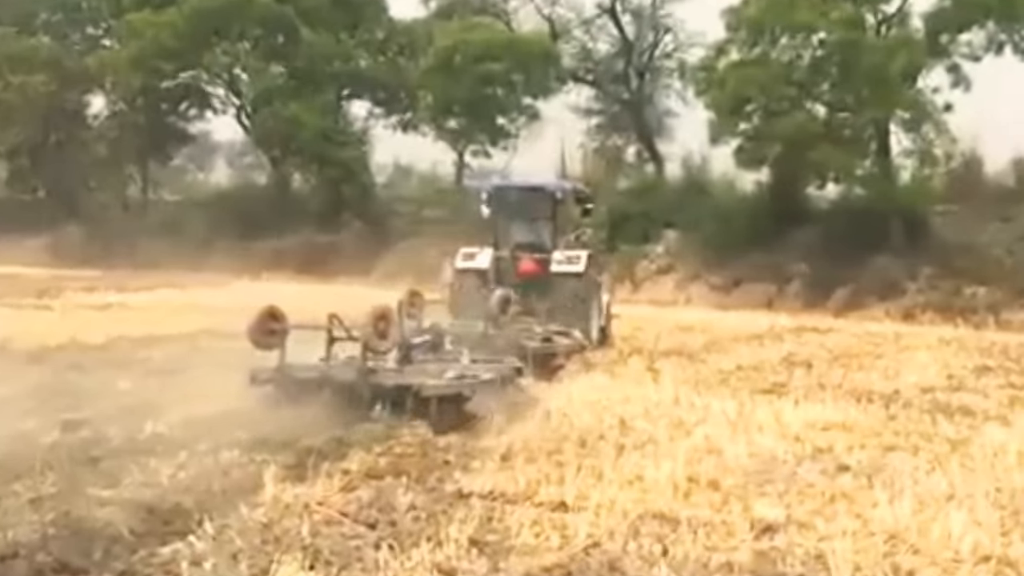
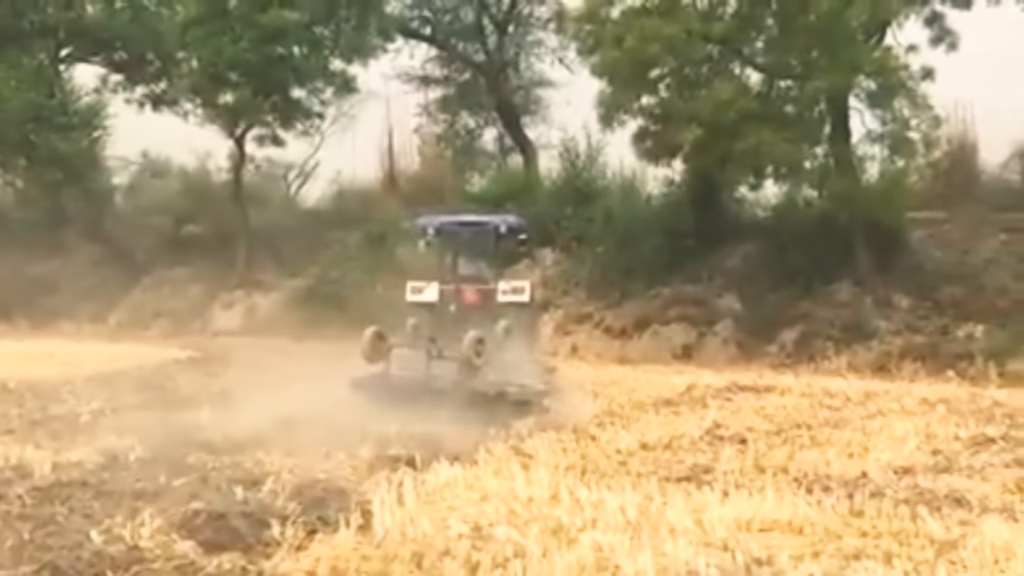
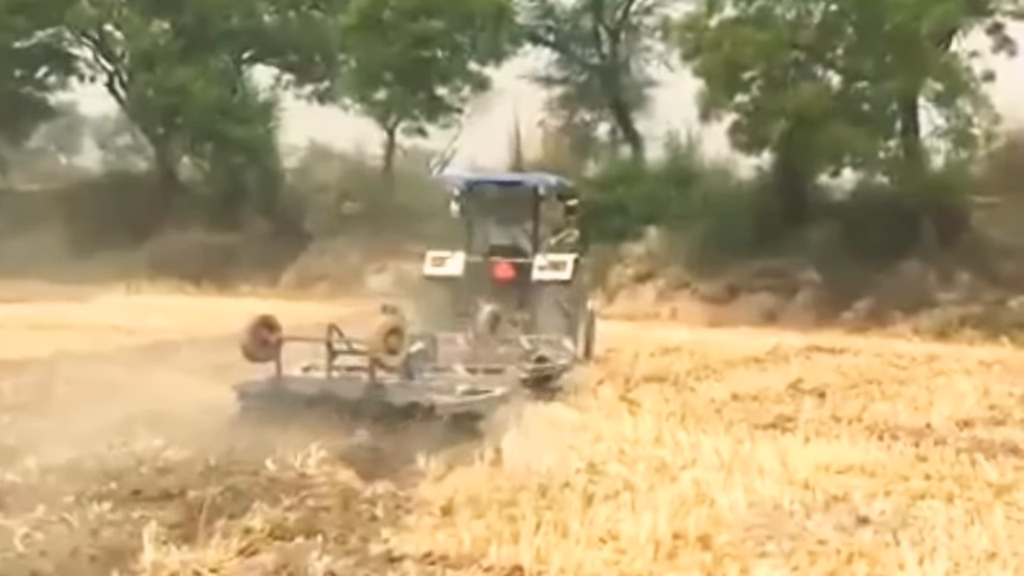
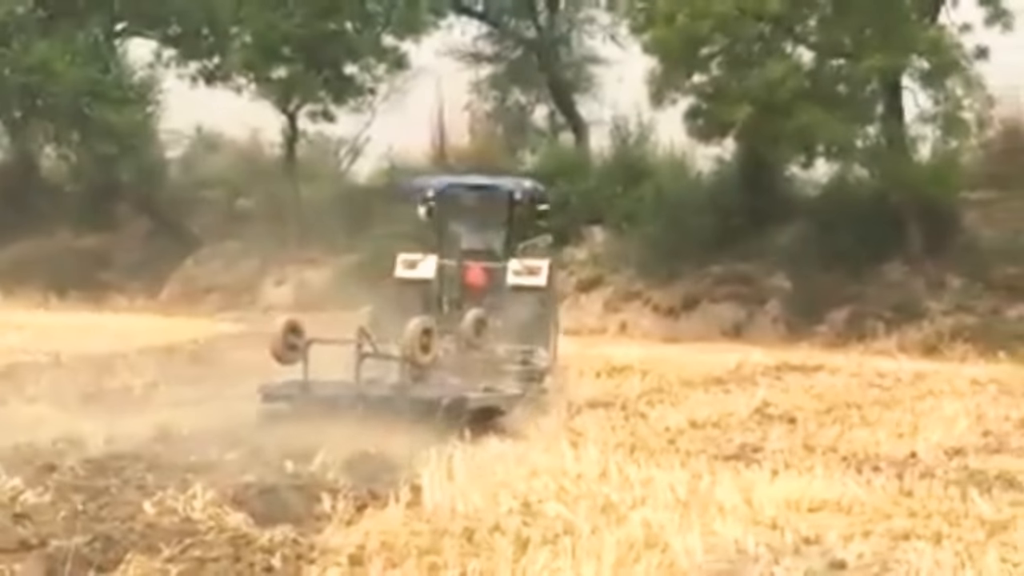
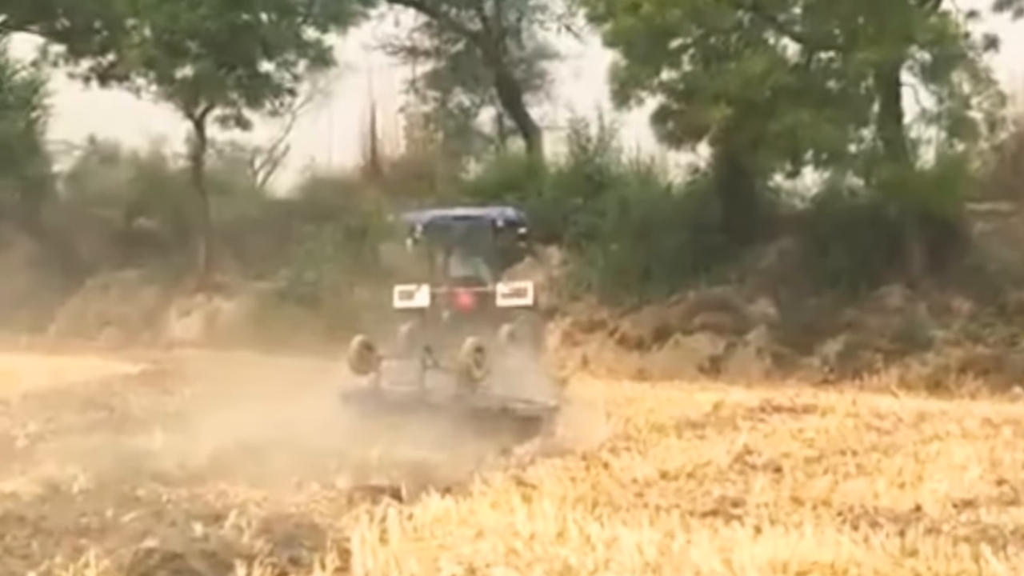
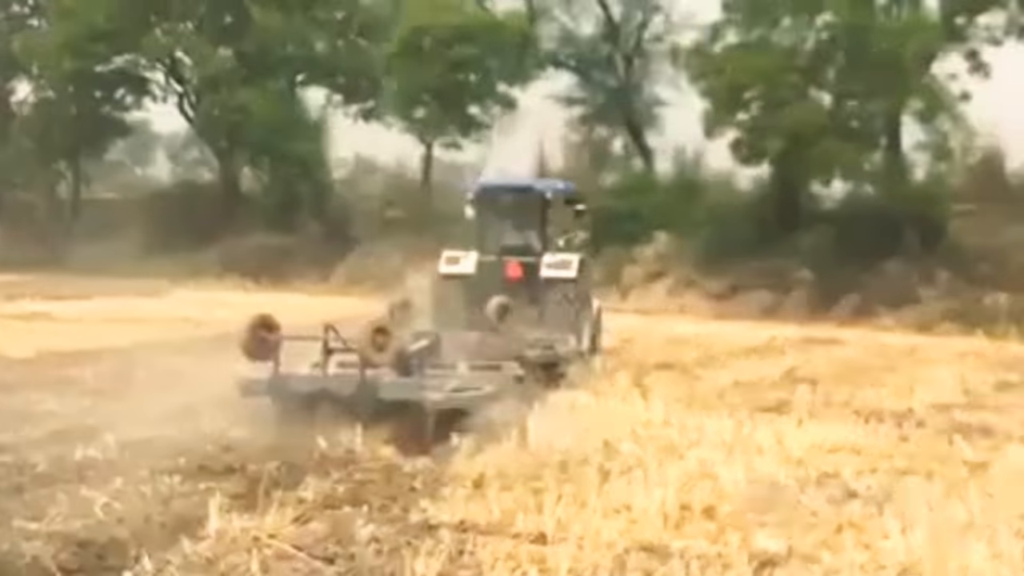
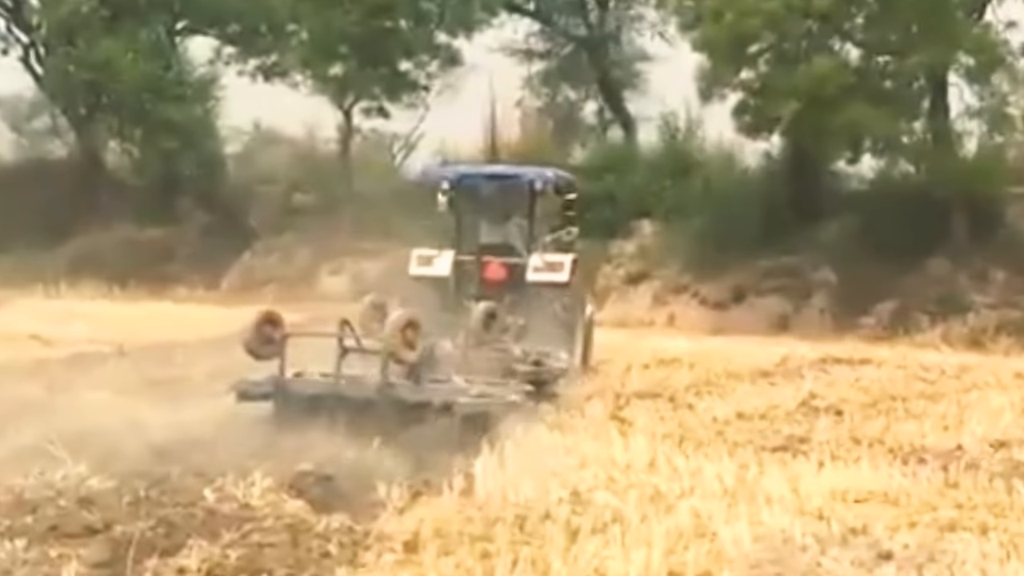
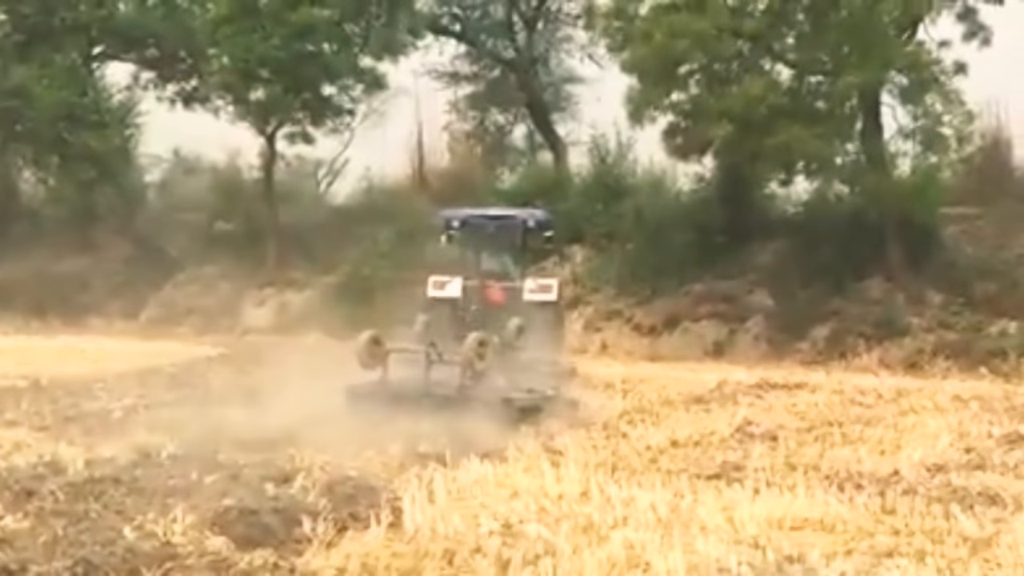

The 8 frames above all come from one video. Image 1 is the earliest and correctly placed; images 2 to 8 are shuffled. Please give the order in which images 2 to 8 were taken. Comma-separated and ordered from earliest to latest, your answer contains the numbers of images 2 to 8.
6, 3, 7, 4, 8, 2, 5
